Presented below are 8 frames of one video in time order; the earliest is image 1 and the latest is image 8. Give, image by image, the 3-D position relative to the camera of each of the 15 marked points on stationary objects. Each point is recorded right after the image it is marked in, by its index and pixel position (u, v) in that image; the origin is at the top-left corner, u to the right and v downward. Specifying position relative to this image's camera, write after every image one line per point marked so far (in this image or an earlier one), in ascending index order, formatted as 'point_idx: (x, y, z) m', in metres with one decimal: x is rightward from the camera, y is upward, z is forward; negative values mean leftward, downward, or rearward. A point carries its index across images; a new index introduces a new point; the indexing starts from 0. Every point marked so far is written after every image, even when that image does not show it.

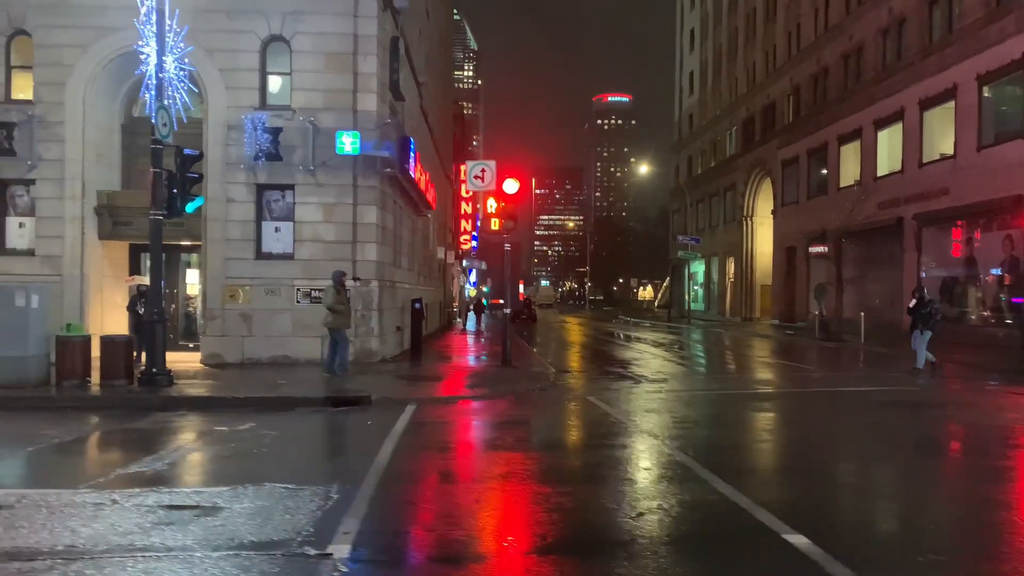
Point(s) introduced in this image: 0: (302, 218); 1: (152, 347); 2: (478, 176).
0: (-4.9, +1.6, +17.1) m
1: (-6.7, -1.1, +13.6) m
2: (-0.8, +2.7, +17.2) m
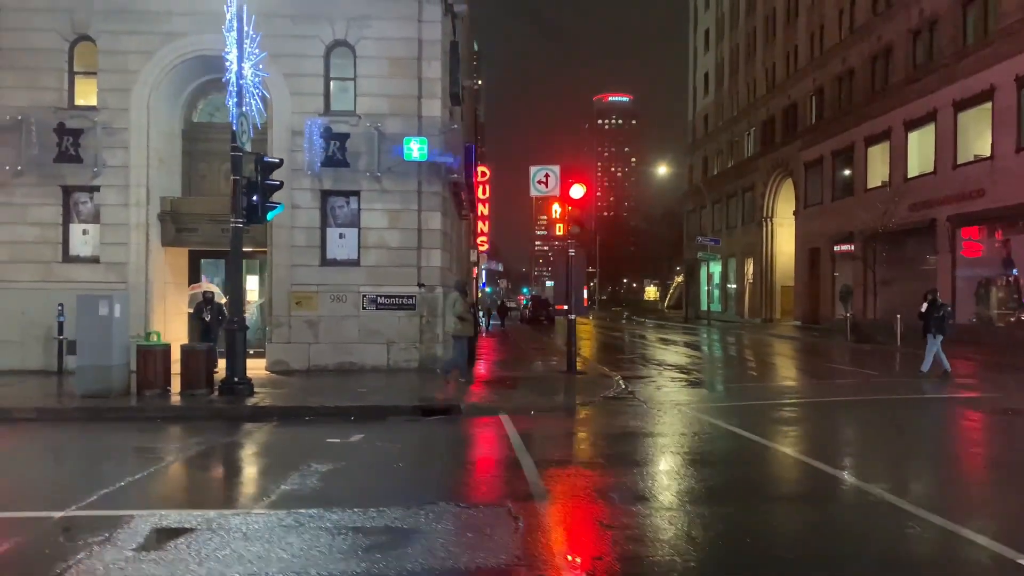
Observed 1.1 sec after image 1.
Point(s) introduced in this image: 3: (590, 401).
0: (-3.3, +1.5, +17.0) m
1: (-5.1, -1.2, +13.5) m
2: (+0.7, +2.5, +17.1) m
3: (+1.2, -2.2, +15.0) m
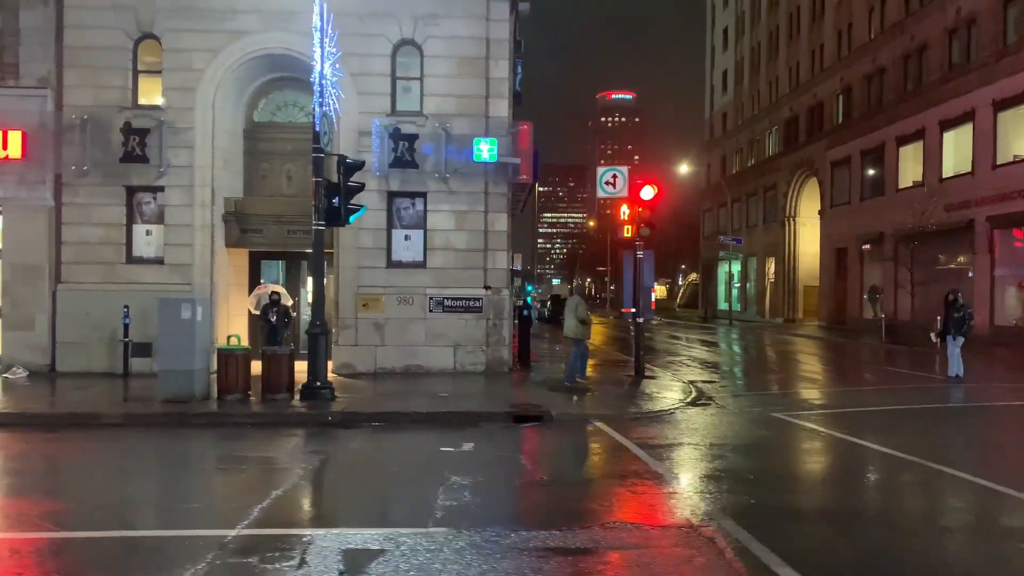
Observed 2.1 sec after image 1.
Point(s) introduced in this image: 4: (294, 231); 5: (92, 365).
0: (-1.8, +1.4, +16.8) m
1: (-3.6, -1.3, +13.3) m
2: (+2.3, +2.5, +16.9) m
3: (+2.7, -2.3, +14.8) m
4: (-5.0, +1.3, +17.1) m
5: (-9.4, -1.7, +16.4) m
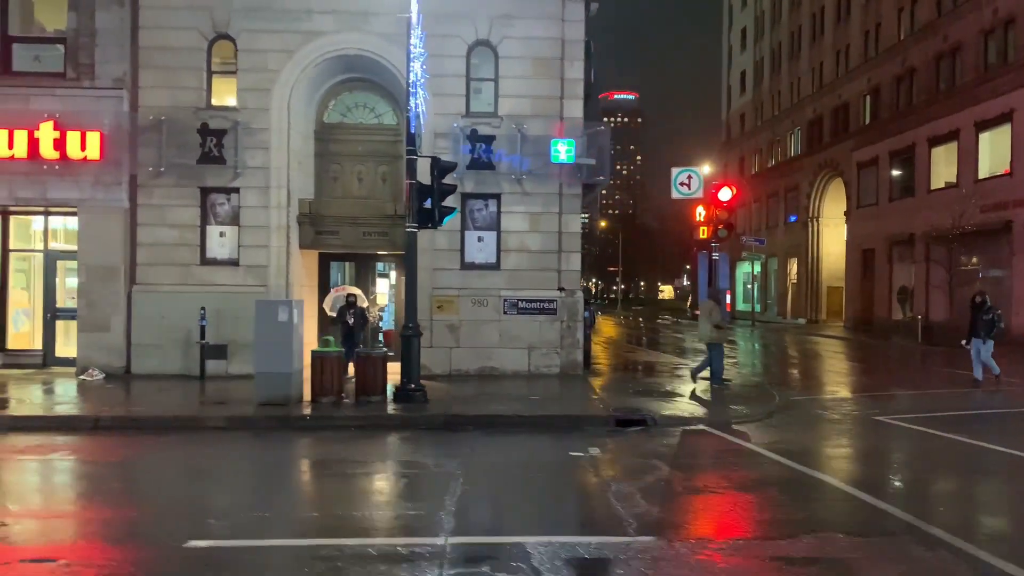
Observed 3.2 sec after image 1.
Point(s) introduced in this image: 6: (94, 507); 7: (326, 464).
0: (-0.1, +1.4, +16.7) m
1: (-1.9, -1.3, +13.3) m
2: (+4.0, +2.4, +16.8) m
3: (+4.4, -2.3, +14.7) m
4: (-3.3, +1.3, +17.1) m
5: (-7.7, -1.8, +16.3) m
6: (-4.5, -2.4, +8.0) m
7: (-2.5, -2.4, +10.1) m
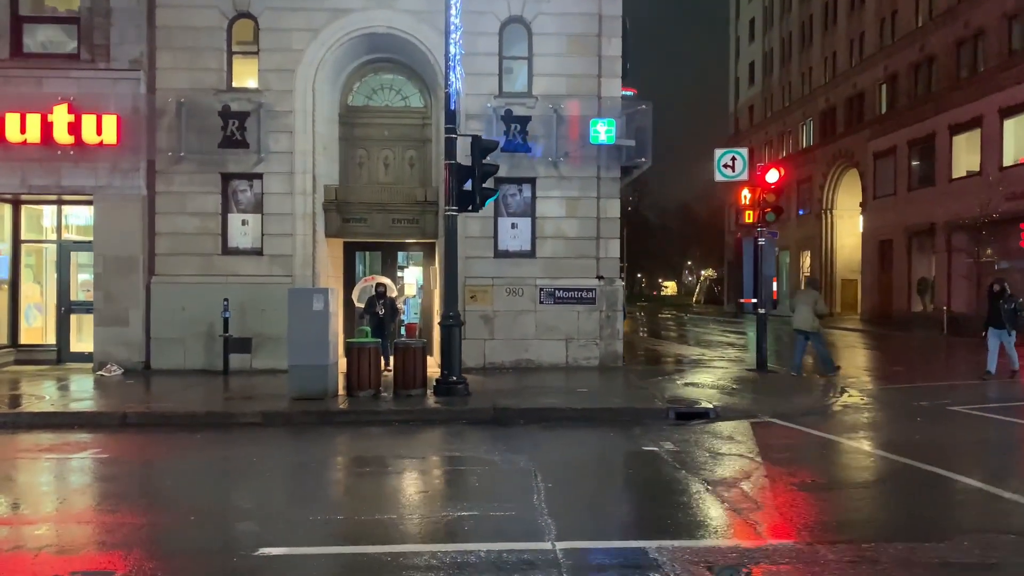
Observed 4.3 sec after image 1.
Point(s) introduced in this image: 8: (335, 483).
0: (+0.7, +1.6, +15.9) m
1: (-1.1, -1.1, +12.5) m
2: (+4.8, +2.7, +16.1) m
3: (+5.2, -2.1, +13.9) m
4: (-2.5, +1.5, +16.3) m
5: (-6.9, -1.6, +15.5) m
6: (-3.7, -2.2, +7.3) m
7: (-1.7, -2.2, +9.4) m
8: (-2.0, -2.2, +8.2) m
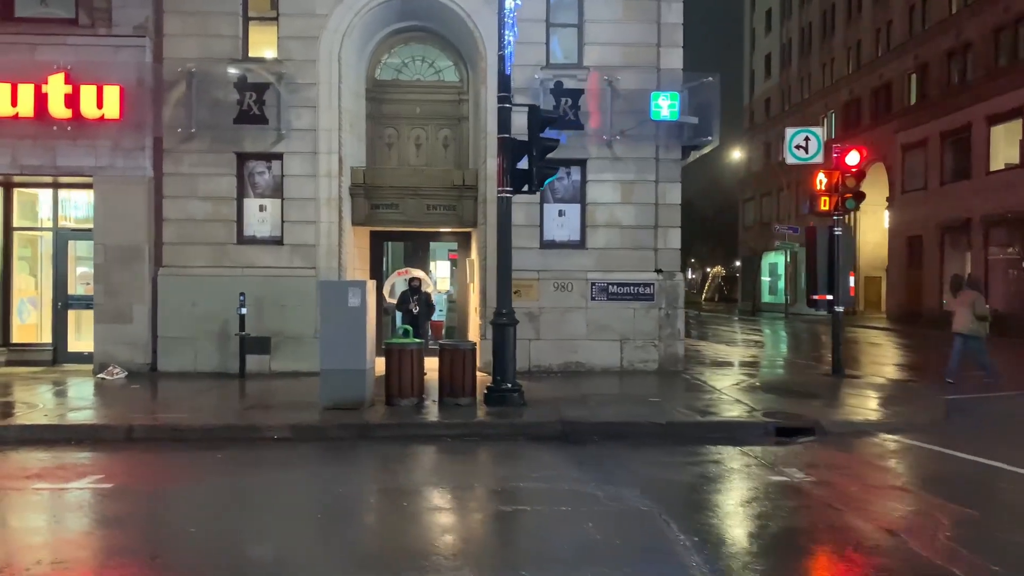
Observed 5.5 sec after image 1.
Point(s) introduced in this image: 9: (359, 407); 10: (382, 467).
0: (+1.7, +1.7, +14.3) m
1: (-0.1, -1.0, +10.9) m
2: (+5.7, +2.8, +14.4) m
3: (+6.2, -2.0, +12.3) m
4: (-1.6, +1.6, +14.7) m
5: (-5.9, -1.4, +13.9) m
6: (-2.8, -2.1, +5.6) m
7: (-0.8, -2.1, +7.7) m
8: (-1.1, -2.1, +6.5) m
9: (-2.2, -1.7, +10.4) m
10: (-1.6, -2.1, +8.7) m
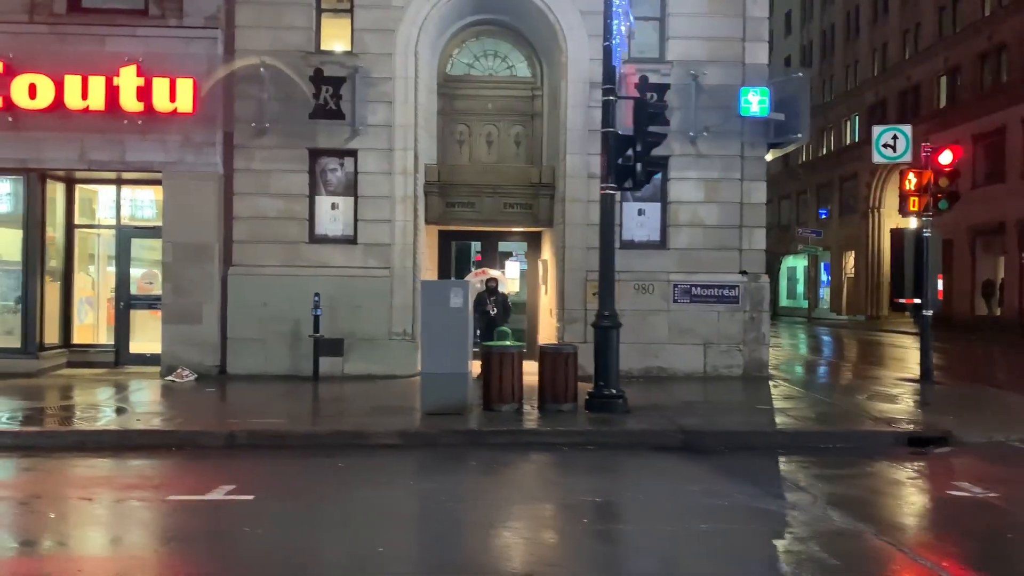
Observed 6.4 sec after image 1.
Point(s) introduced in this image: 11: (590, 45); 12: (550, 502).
0: (+3.2, +1.7, +13.8) m
1: (+1.4, -1.0, +10.4) m
2: (+7.2, +2.7, +13.9) m
3: (+7.7, -2.0, +11.8) m
4: (-0.1, +1.6, +14.2) m
5: (-4.4, -1.4, +13.4) m
6: (-1.3, -2.1, +5.2) m
7: (+0.7, -2.1, +7.3) m
8: (+0.4, -2.1, +6.1) m
9: (-0.7, -1.7, +9.9) m
10: (-0.1, -2.1, +8.2) m
11: (+1.5, +4.5, +13.7) m
12: (+0.3, -2.1, +7.3) m
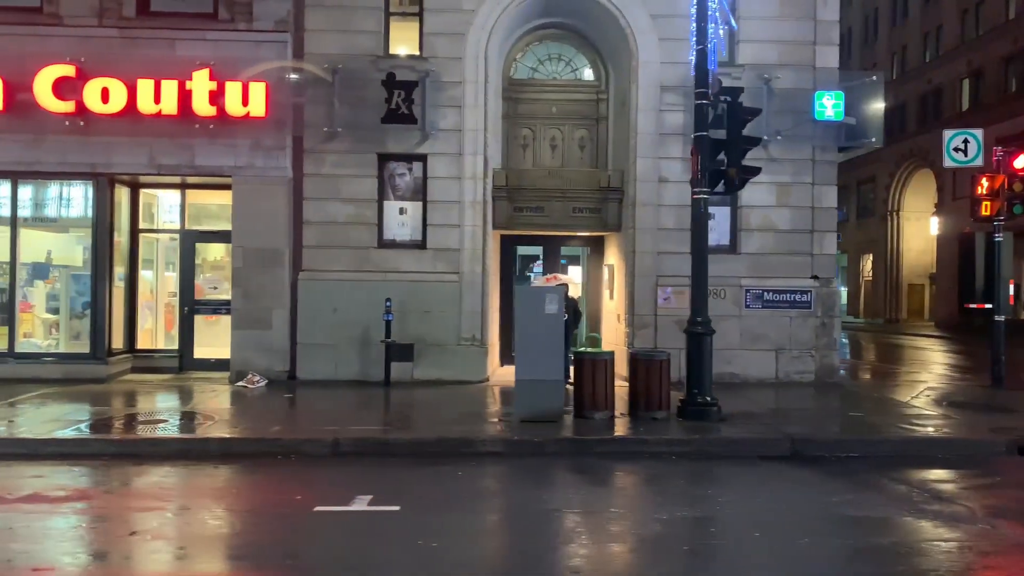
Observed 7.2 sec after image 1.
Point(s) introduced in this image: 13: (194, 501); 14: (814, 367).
0: (+4.5, +1.6, +13.7) m
1: (+2.6, -1.1, +10.3) m
2: (+8.5, +2.6, +13.8) m
3: (+9.0, -2.1, +11.7) m
4: (+1.2, +1.5, +14.1) m
5: (-3.1, -1.5, +13.3) m
6: (0.0, -2.2, +5.1) m
7: (+2.0, -2.2, +7.1) m
8: (+1.7, -2.2, +6.0) m
9: (+0.6, -1.8, +9.8) m
10: (+1.2, -2.2, +8.1) m
11: (+2.8, +4.5, +13.6) m
12: (+1.6, -2.2, +7.2) m
13: (-3.2, -2.1, +7.4) m
14: (+5.6, -1.5, +13.7) m
